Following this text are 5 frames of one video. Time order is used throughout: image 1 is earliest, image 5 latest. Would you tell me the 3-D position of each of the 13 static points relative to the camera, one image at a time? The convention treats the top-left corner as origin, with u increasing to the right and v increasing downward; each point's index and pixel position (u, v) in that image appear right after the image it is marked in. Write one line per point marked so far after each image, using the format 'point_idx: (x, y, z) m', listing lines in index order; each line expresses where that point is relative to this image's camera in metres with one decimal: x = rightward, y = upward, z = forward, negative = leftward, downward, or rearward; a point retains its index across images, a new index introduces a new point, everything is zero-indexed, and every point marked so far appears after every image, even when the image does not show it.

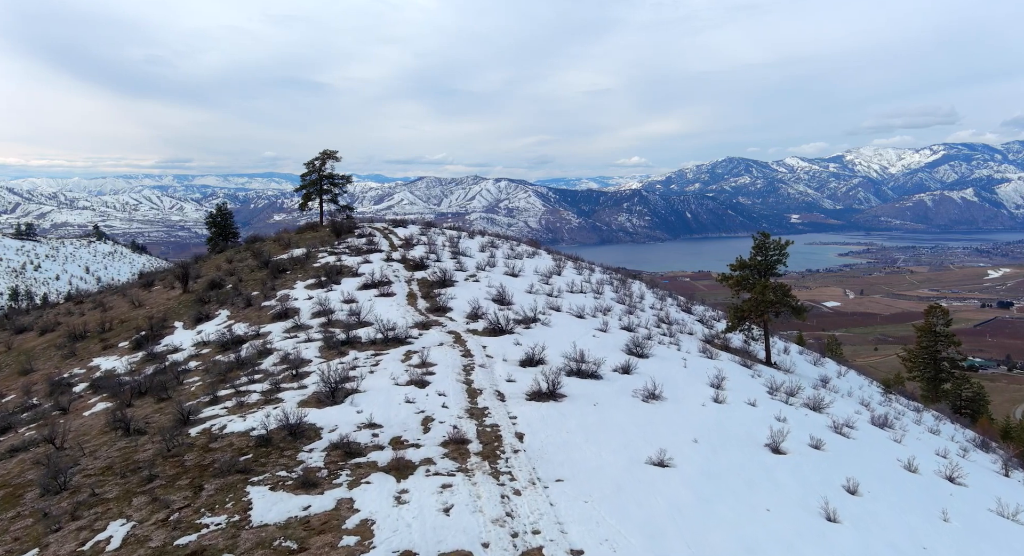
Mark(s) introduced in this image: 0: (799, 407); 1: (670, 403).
0: (+8.4, -3.8, +20.0) m
1: (+4.2, -3.3, +18.4) m
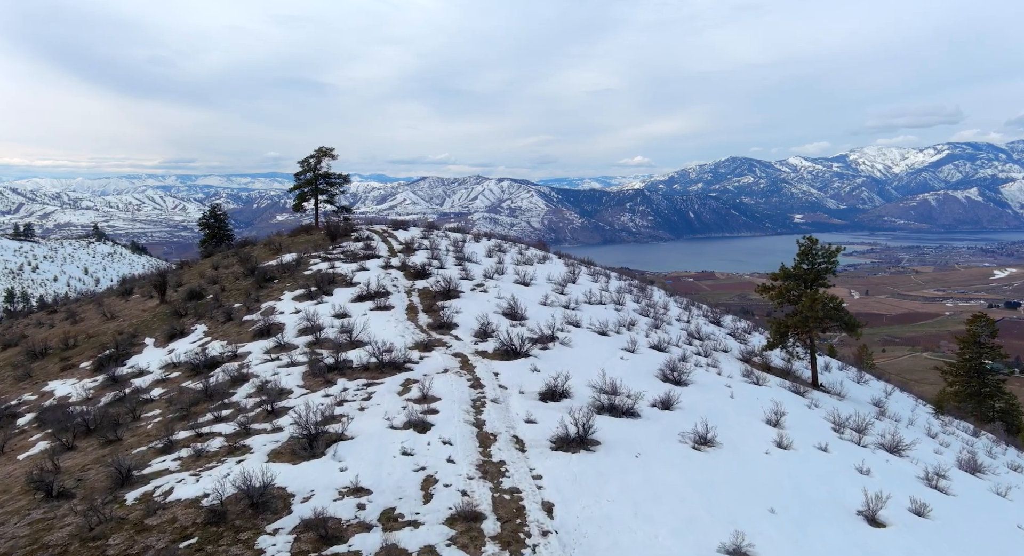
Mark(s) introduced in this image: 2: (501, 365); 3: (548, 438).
0: (+8.9, -4.2, +16.6) m
1: (+4.7, -3.8, +15.0) m
2: (-0.3, -2.5, +20.0) m
3: (+0.8, -3.4, +14.7) m
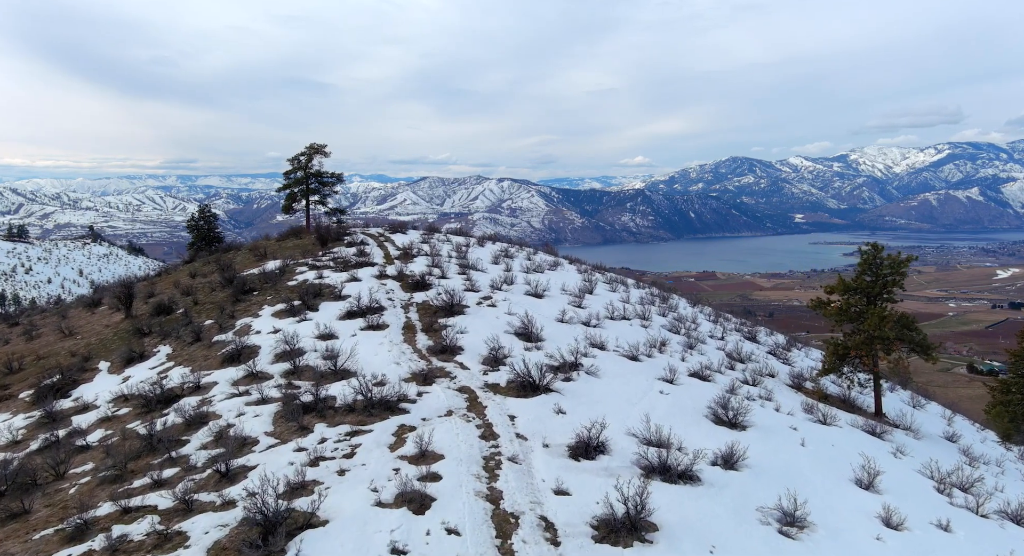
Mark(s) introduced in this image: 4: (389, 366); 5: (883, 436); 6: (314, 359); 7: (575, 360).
0: (+9.3, -4.7, +12.8) m
1: (+5.1, -4.2, +11.3) m
2: (+0.1, -3.0, +16.3) m
3: (+1.2, -3.9, +11.0) m
4: (-3.4, -2.4, +18.9) m
5: (+9.6, -4.1, +17.7) m
6: (-5.7, -2.3, +19.7) m
7: (+1.8, -2.3, +19.5) m
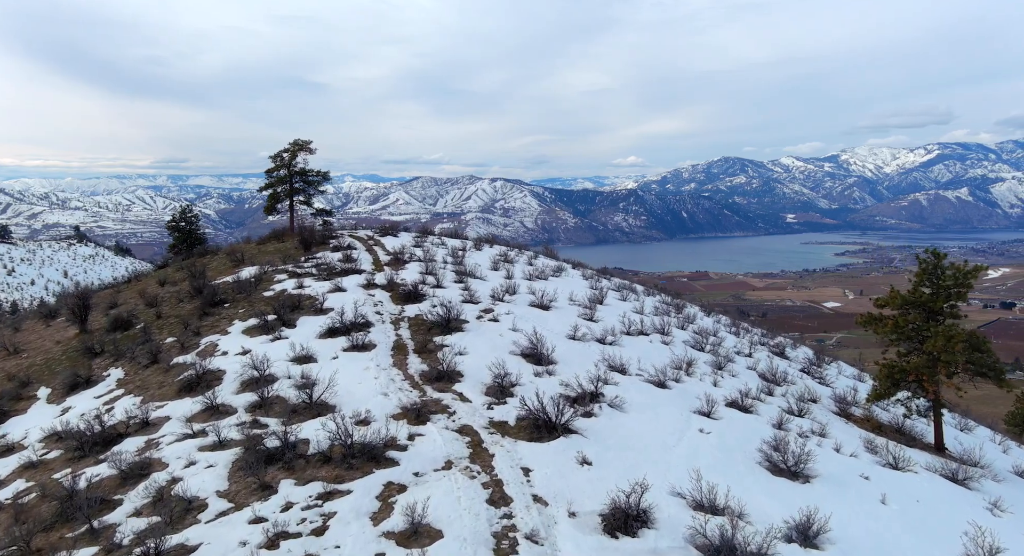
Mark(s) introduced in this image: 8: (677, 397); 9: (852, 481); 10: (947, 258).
0: (+9.6, -5.0, +9.9) m
1: (+5.4, -4.6, +8.3) m
2: (+0.4, -3.4, +13.2) m
3: (+1.5, -4.2, +7.9) m
4: (-3.2, -2.8, +15.8) m
5: (+9.8, -4.4, +14.8) m
6: (-5.5, -2.7, +16.6) m
7: (+2.0, -2.7, +16.5) m
8: (+4.1, -3.0, +17.2) m
9: (+6.7, -4.0, +13.5) m
10: (+12.1, +0.6, +19.0) m
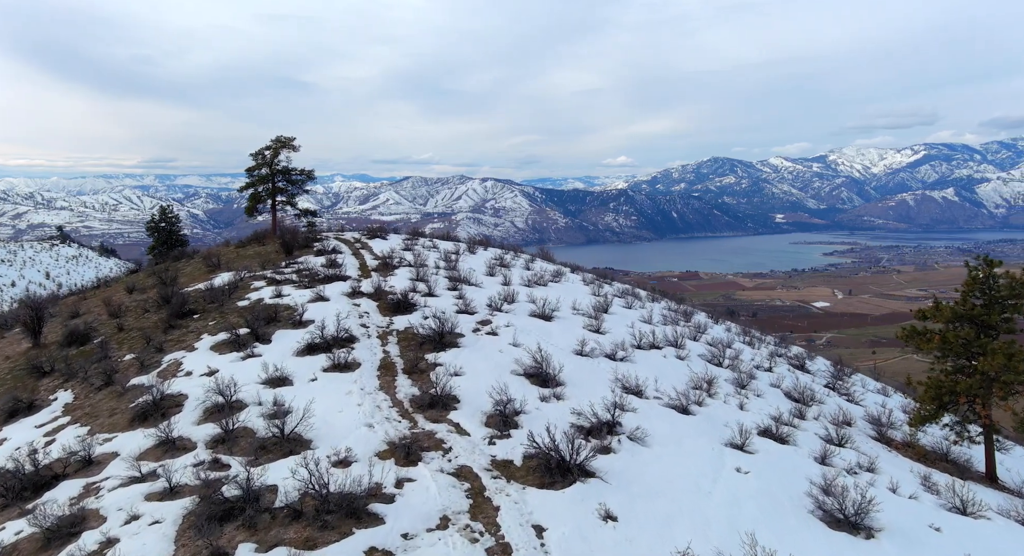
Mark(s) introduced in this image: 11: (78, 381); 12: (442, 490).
0: (+9.8, -5.3, +7.8) m
1: (+5.6, -4.8, +6.1) m
2: (+0.5, -3.6, +11.0) m
3: (+1.7, -4.5, +5.7) m
4: (-3.1, -3.1, +13.6) m
5: (+10.0, -4.7, +12.7) m
6: (-5.4, -2.9, +14.3) m
7: (+2.1, -2.9, +14.3) m
8: (+4.2, -3.2, +15.0) m
9: (+6.8, -4.3, +11.4) m
10: (+12.2, +0.3, +17.0) m
11: (-11.5, -2.7, +18.2) m
12: (-1.2, -3.5, +11.3) m
